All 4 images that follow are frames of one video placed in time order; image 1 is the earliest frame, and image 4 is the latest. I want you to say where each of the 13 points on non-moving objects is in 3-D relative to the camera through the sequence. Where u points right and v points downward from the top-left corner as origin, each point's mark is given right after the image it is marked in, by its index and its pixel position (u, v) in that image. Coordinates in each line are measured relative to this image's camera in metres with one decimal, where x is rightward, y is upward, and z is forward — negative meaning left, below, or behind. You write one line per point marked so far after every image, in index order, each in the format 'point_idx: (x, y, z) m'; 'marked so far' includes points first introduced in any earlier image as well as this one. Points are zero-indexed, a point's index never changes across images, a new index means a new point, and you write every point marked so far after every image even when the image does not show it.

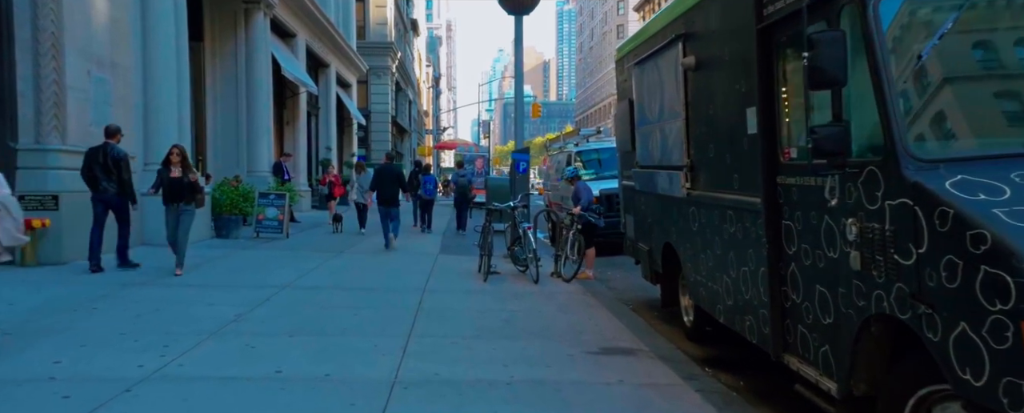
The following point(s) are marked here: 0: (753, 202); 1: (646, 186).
0: (+1.5, 0.0, +5.1) m
1: (+1.4, +0.2, +8.5) m
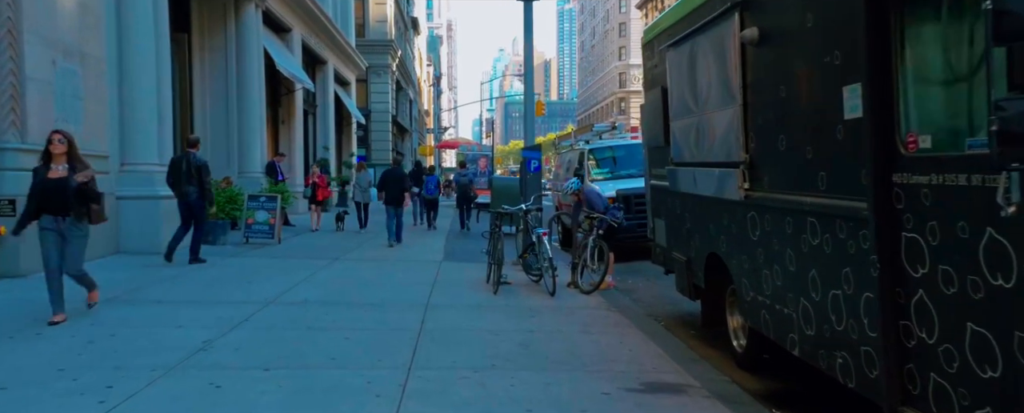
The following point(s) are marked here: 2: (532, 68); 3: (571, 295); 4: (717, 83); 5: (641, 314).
0: (+1.7, 0.0, +3.9) m
1: (+1.5, +0.2, +7.3) m
2: (+0.4, +2.7, +15.8) m
3: (+0.7, -1.1, +10.1) m
4: (+1.6, +0.9, +6.2) m
5: (+1.4, -1.2, +8.8) m
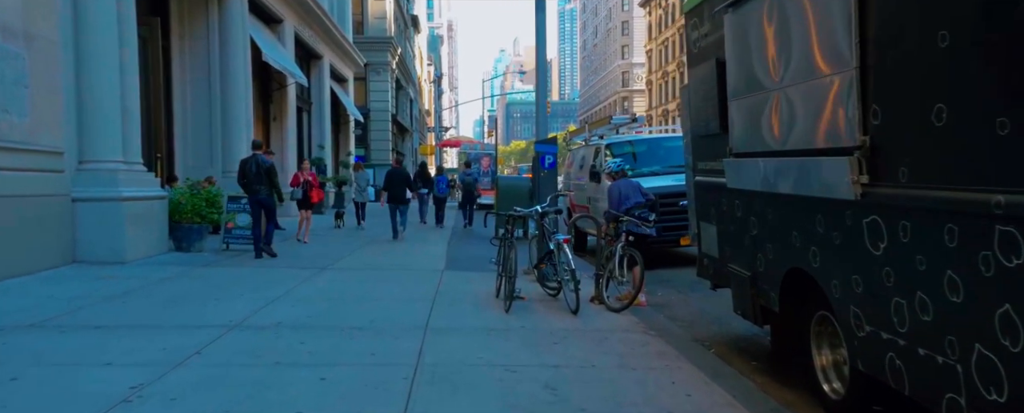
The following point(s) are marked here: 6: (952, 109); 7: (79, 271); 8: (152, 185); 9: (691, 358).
0: (+1.8, 0.0, +2.4) m
1: (+1.7, +0.2, +5.8) m
2: (+0.5, +2.7, +14.3) m
3: (+0.9, -1.1, +8.6) m
4: (+1.7, +0.9, +4.7) m
5: (+1.6, -1.2, +7.3) m
6: (+1.8, +0.4, +3.2) m
7: (-5.5, -0.8, +10.3) m
8: (-5.5, +0.3, +12.3) m
9: (+1.4, -1.2, +6.4) m
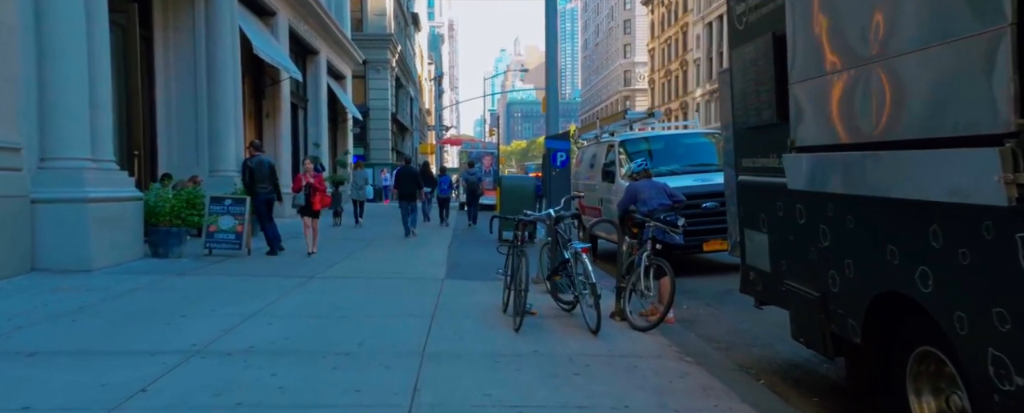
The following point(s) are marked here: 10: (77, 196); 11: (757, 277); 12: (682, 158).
0: (+1.9, 0.0, +1.3) m
1: (+1.8, +0.1, +4.7) m
2: (+0.6, +2.6, +13.2) m
3: (+1.0, -1.1, +7.5) m
4: (+1.8, +0.9, +3.6) m
5: (+1.6, -1.2, +6.2) m
6: (+1.8, +0.4, +2.2) m
7: (-5.4, -0.8, +9.2) m
8: (-5.4, +0.3, +11.2) m
9: (+1.5, -1.2, +5.3) m
10: (-5.4, +0.1, +10.1) m
11: (+1.8, -0.5, +6.0) m
12: (+2.6, +0.8, +12.6) m
